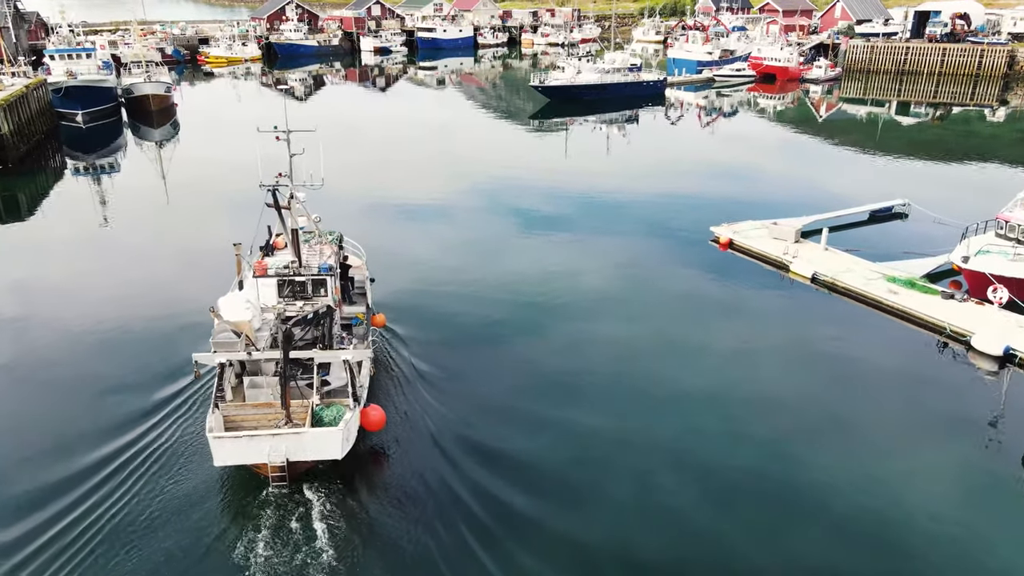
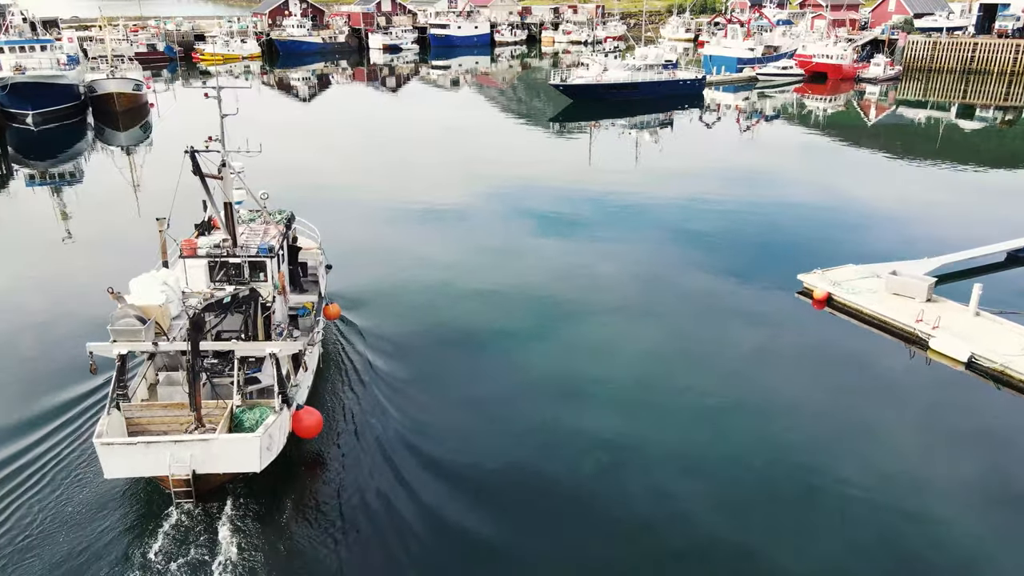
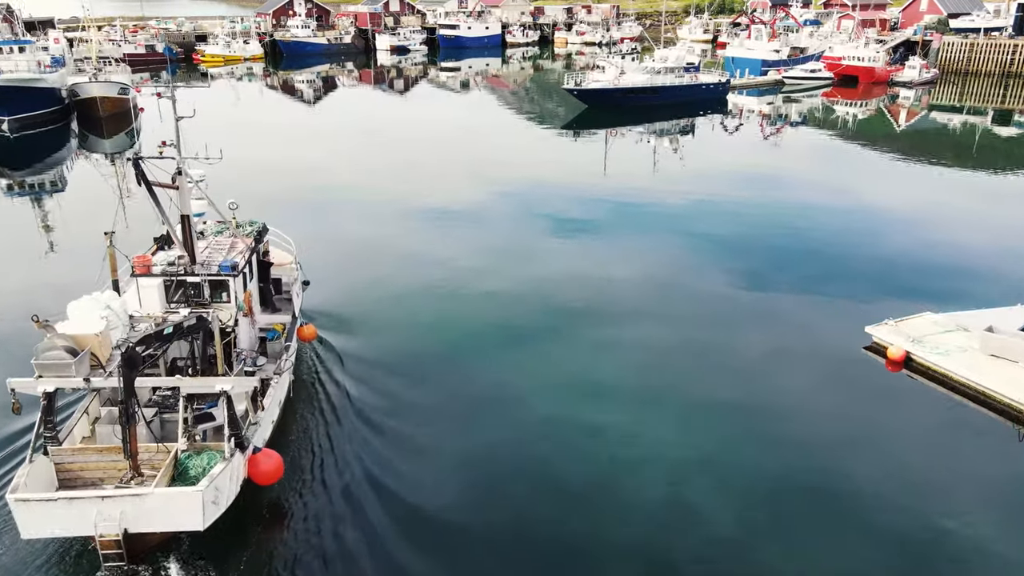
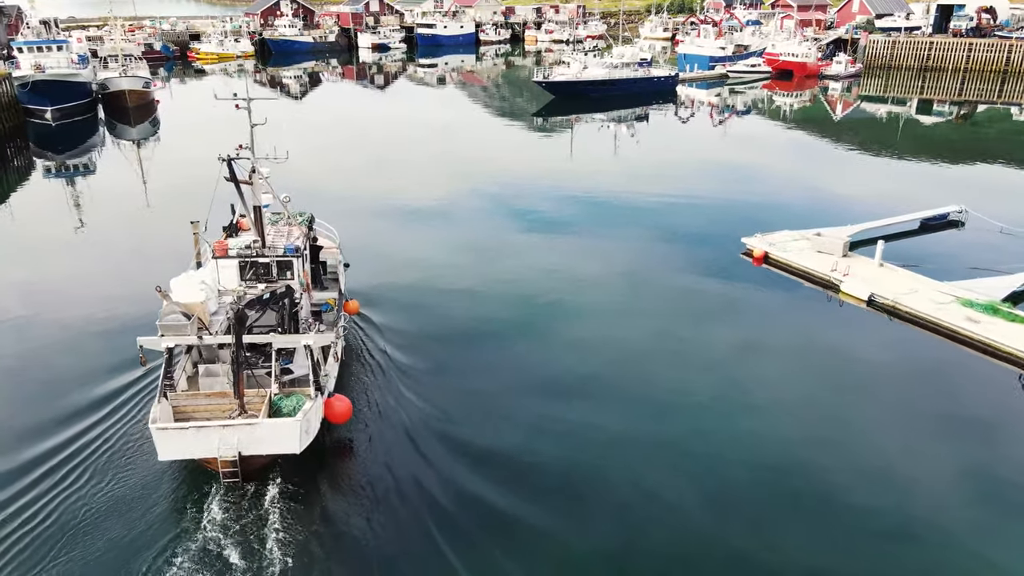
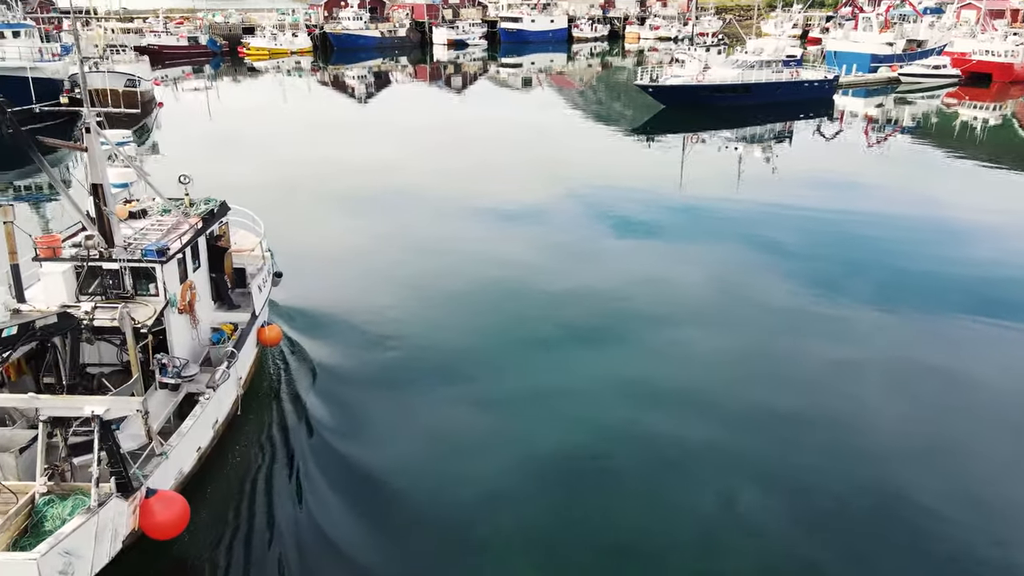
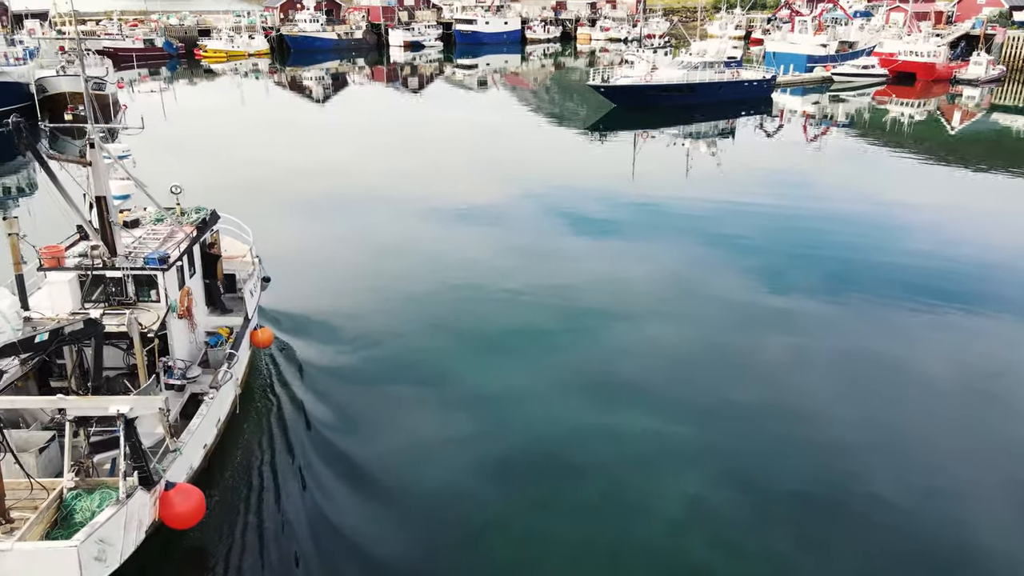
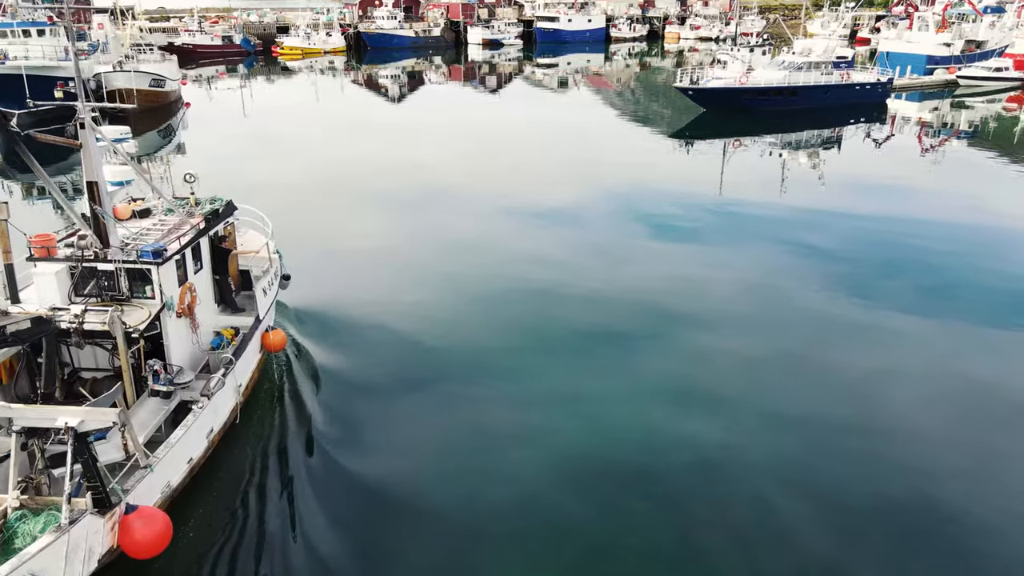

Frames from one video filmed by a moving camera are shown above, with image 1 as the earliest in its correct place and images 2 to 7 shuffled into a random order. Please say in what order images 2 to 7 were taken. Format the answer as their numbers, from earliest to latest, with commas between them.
4, 2, 3, 6, 5, 7
